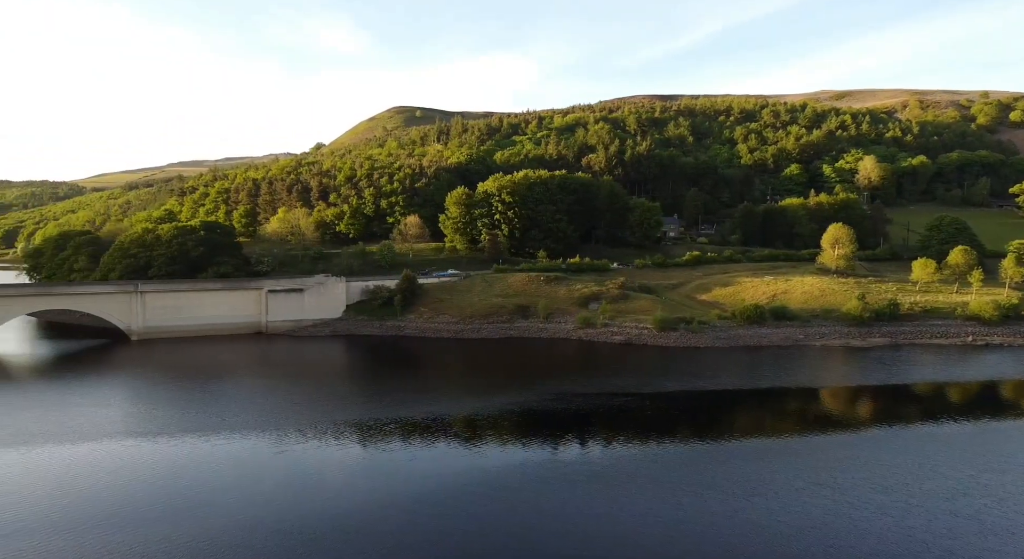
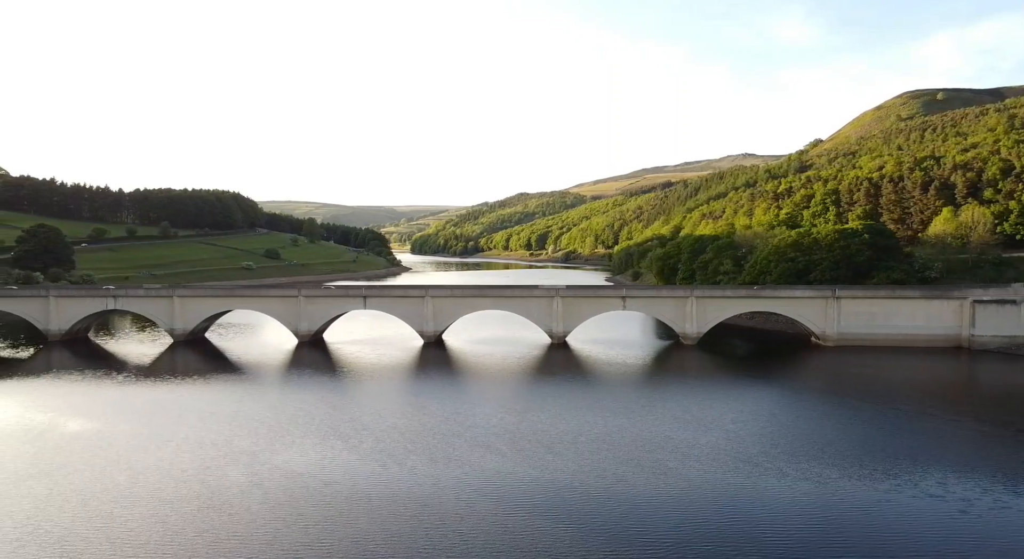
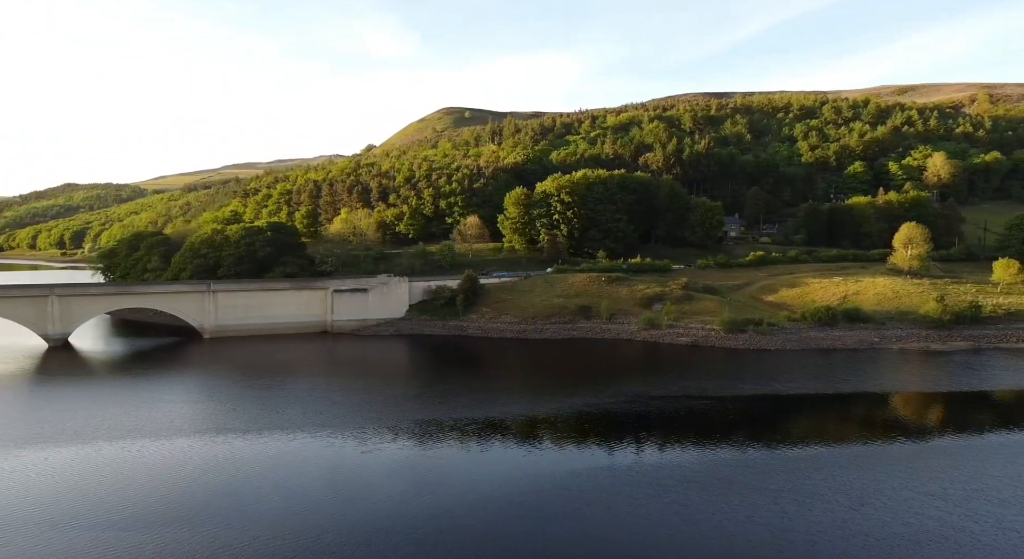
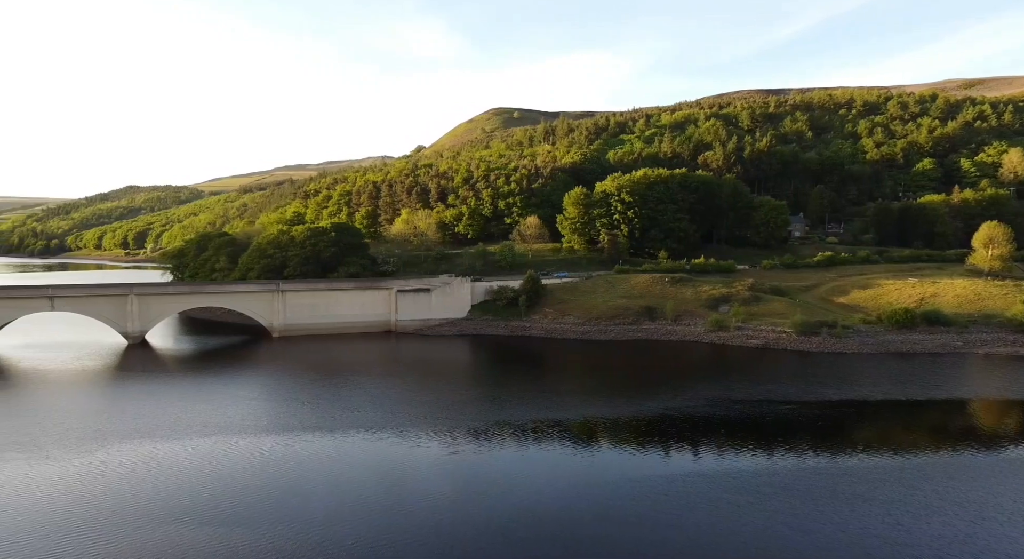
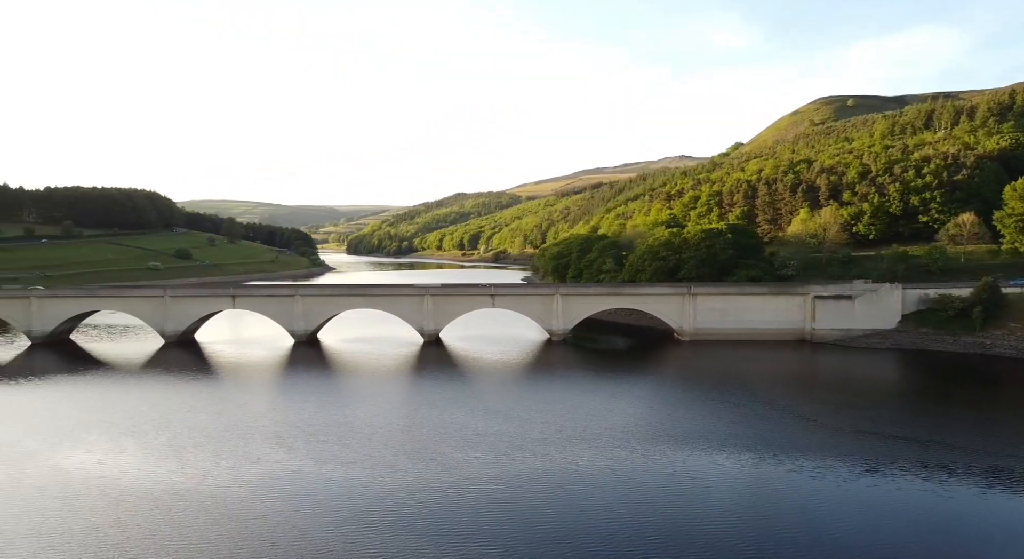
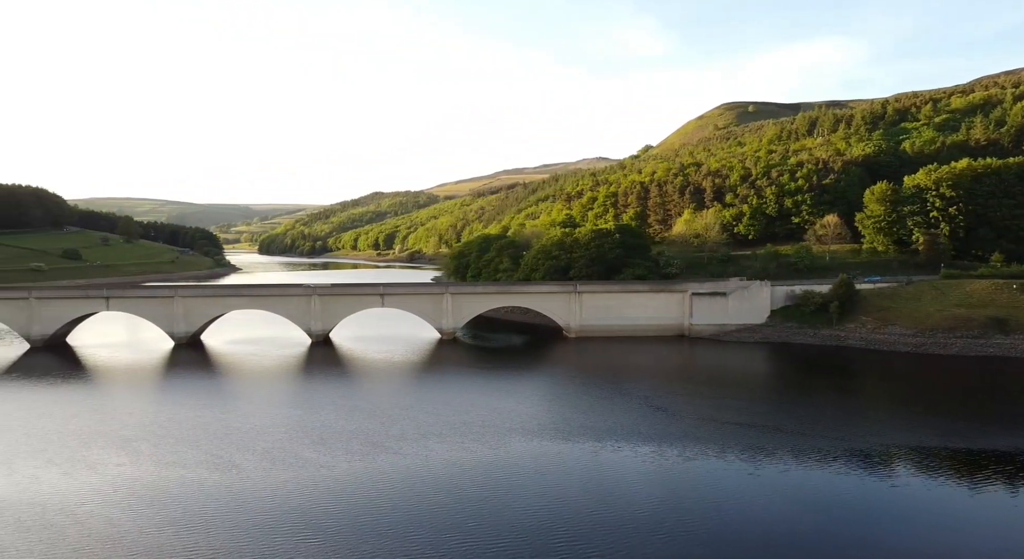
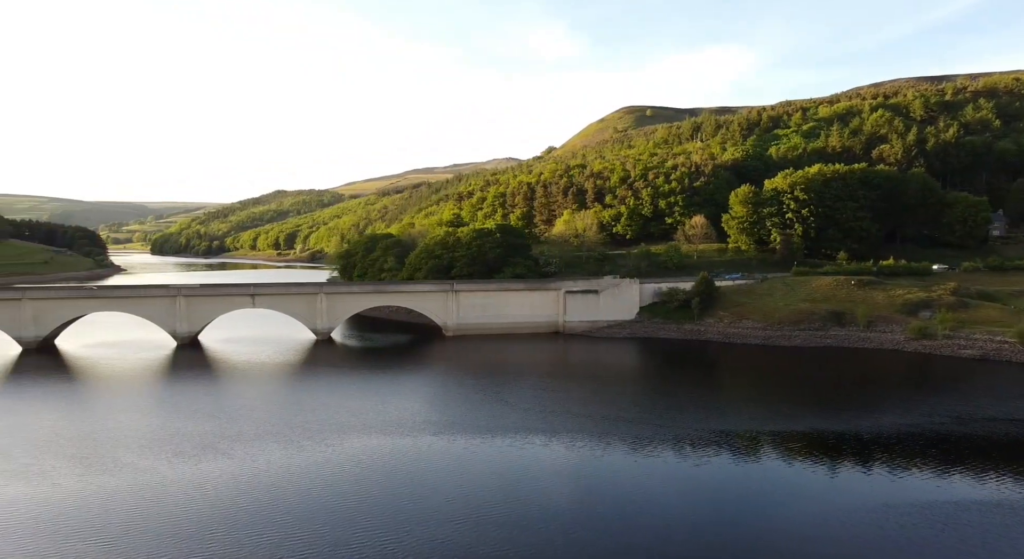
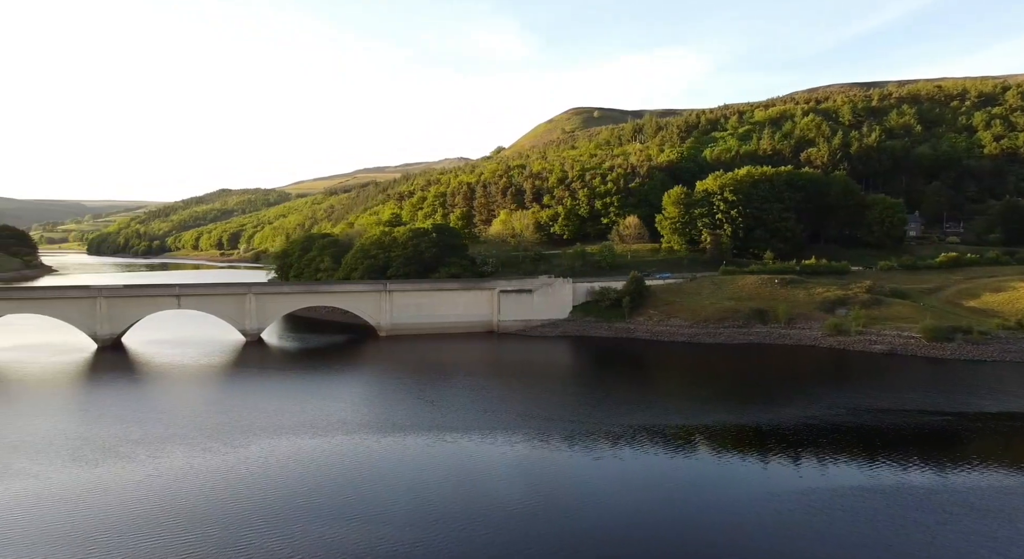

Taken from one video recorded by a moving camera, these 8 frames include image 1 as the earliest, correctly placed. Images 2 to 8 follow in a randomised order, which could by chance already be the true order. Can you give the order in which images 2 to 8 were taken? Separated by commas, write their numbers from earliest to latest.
3, 4, 8, 7, 6, 5, 2
